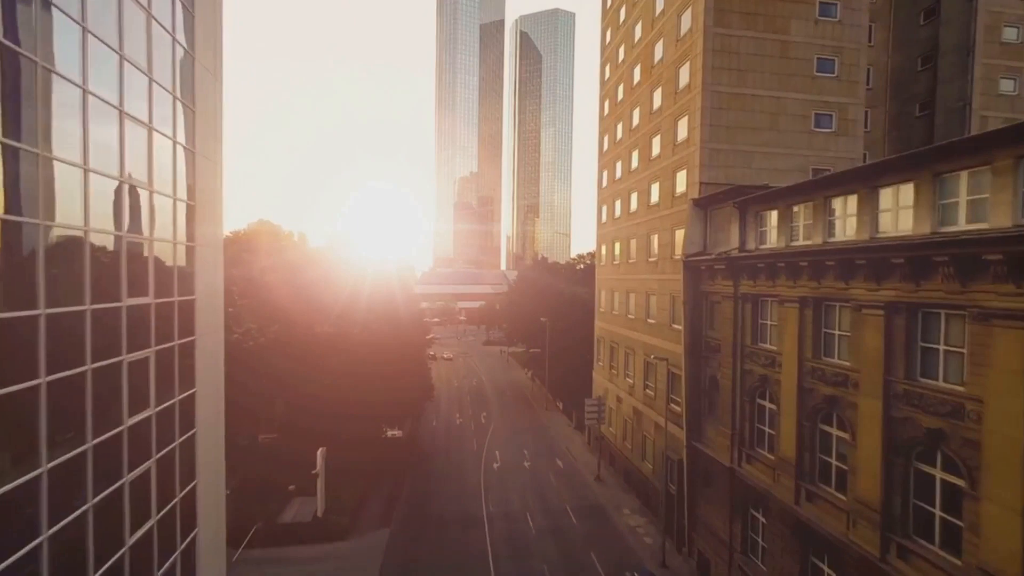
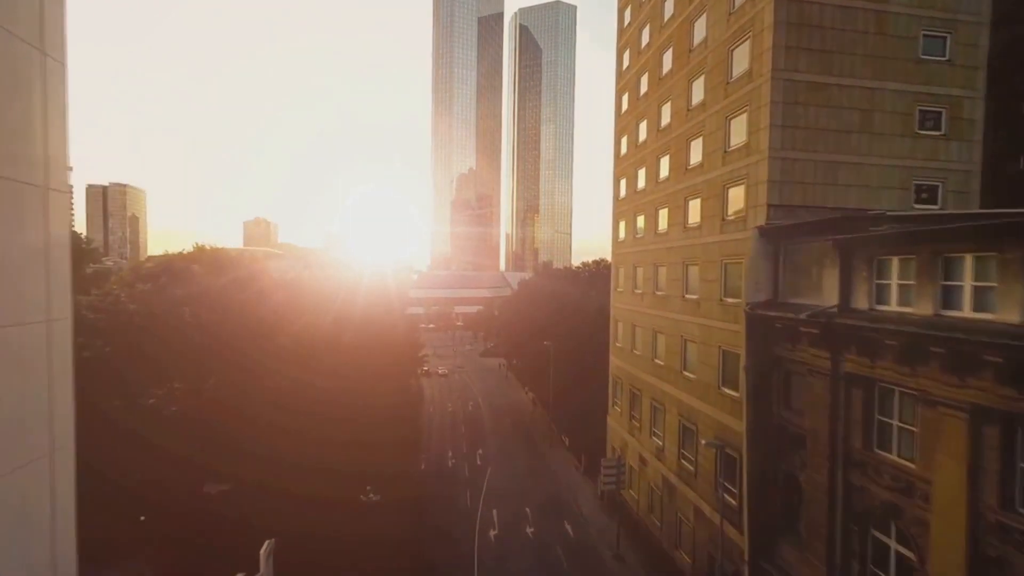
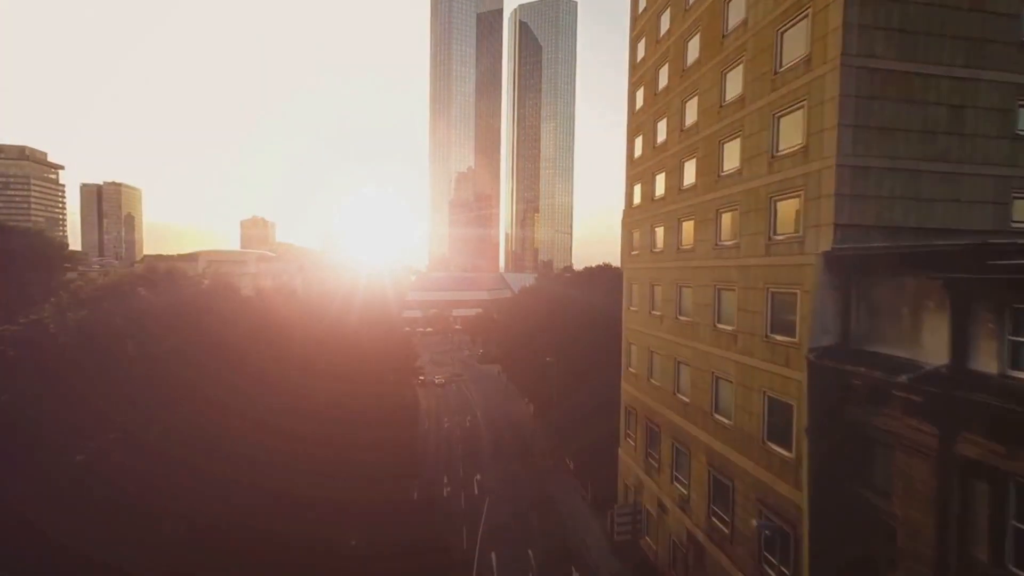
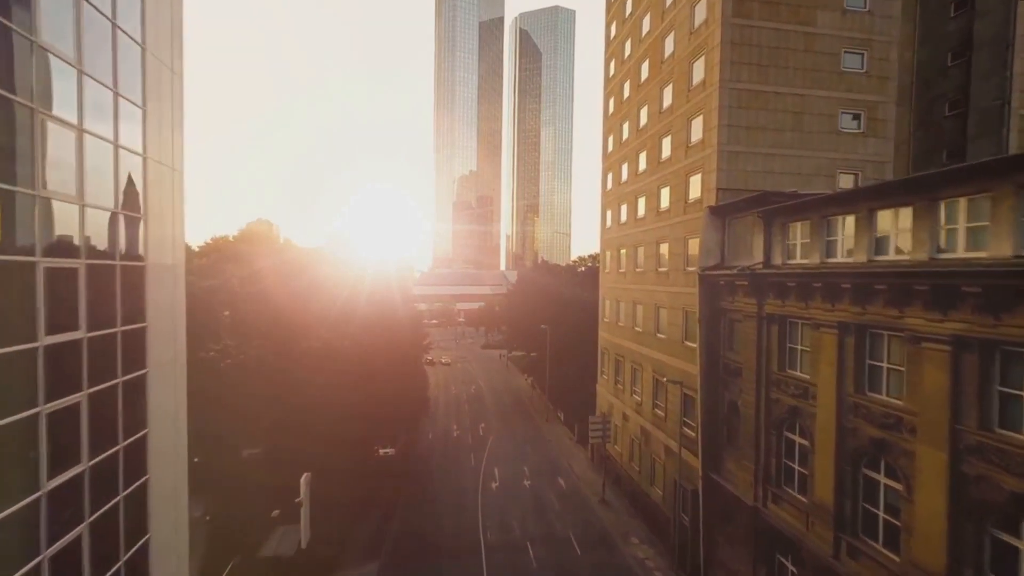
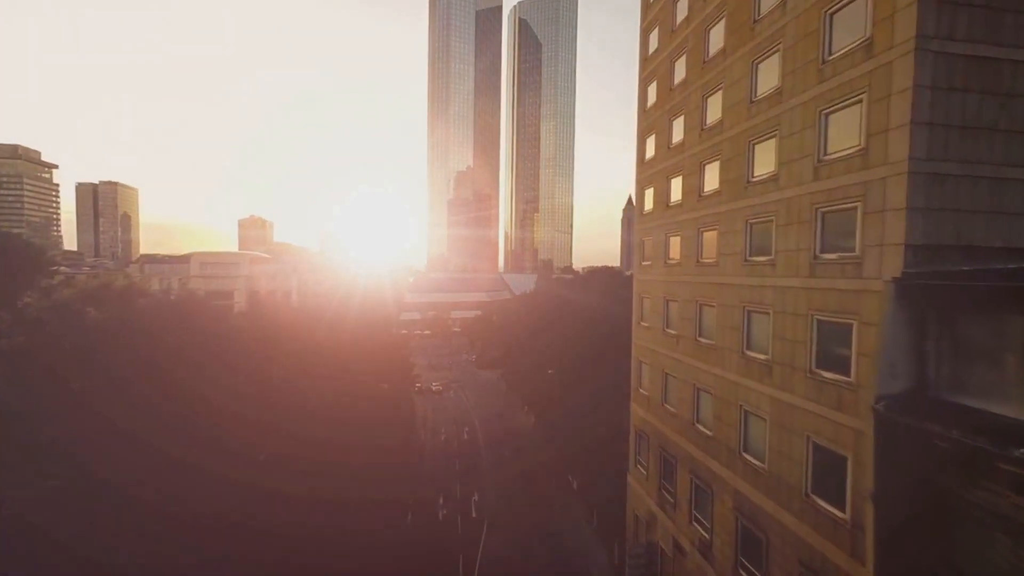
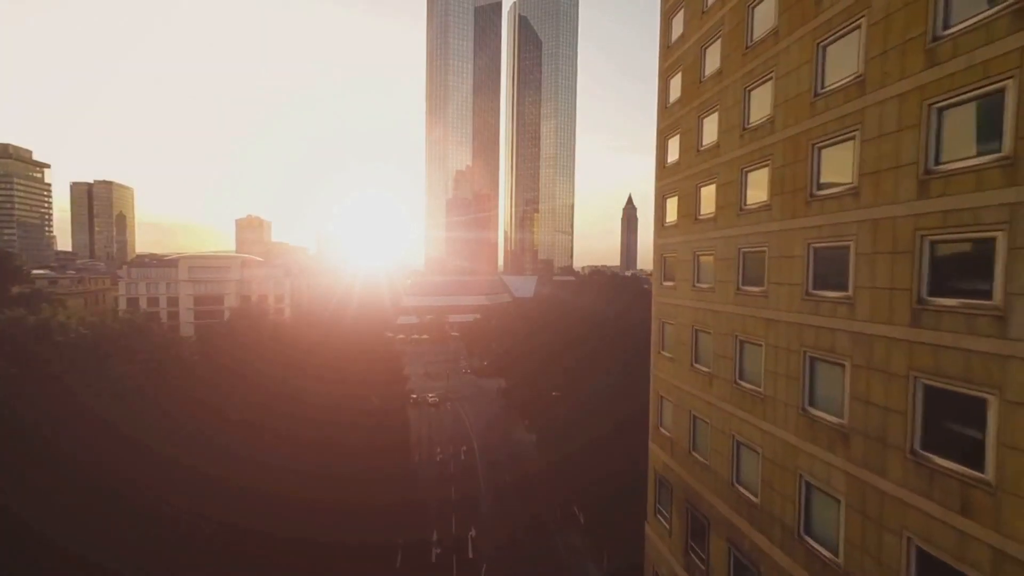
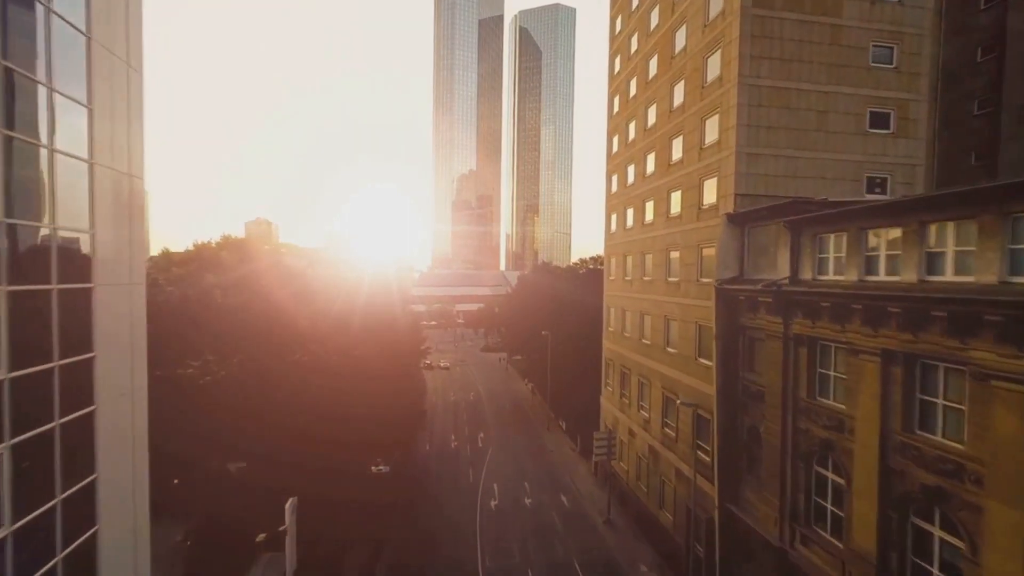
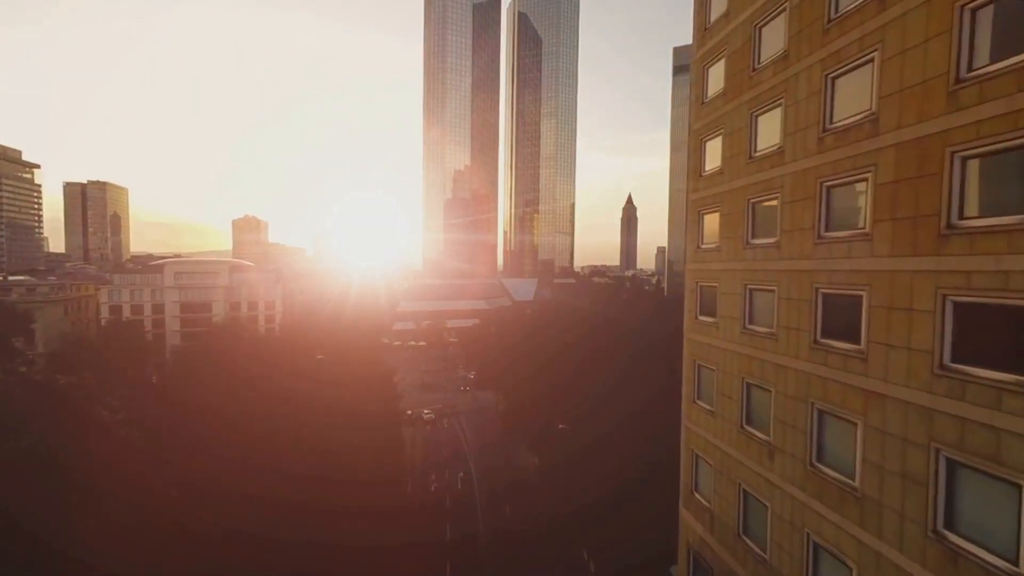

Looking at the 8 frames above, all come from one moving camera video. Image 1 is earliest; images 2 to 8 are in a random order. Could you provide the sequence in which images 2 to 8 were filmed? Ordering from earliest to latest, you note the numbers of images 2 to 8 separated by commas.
4, 7, 2, 3, 5, 6, 8
